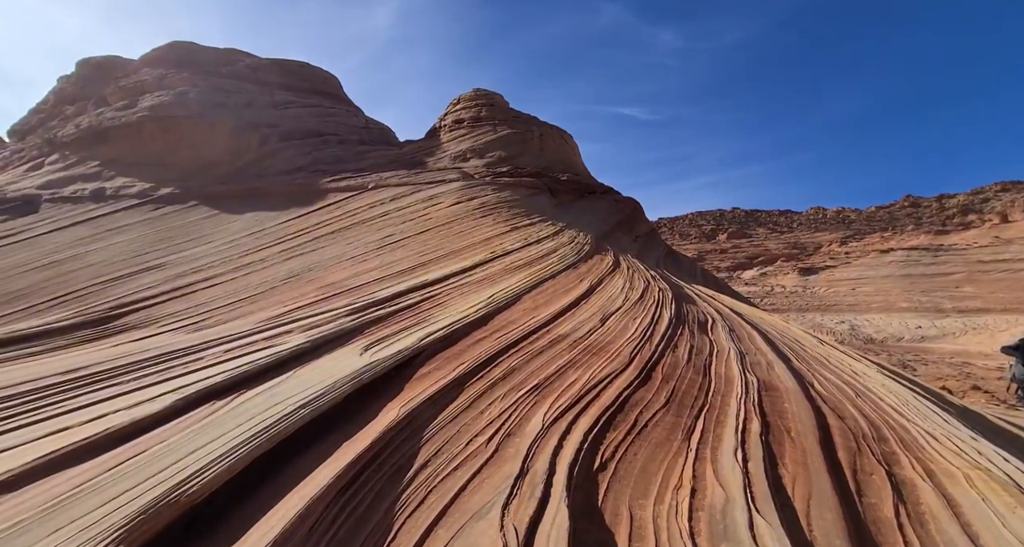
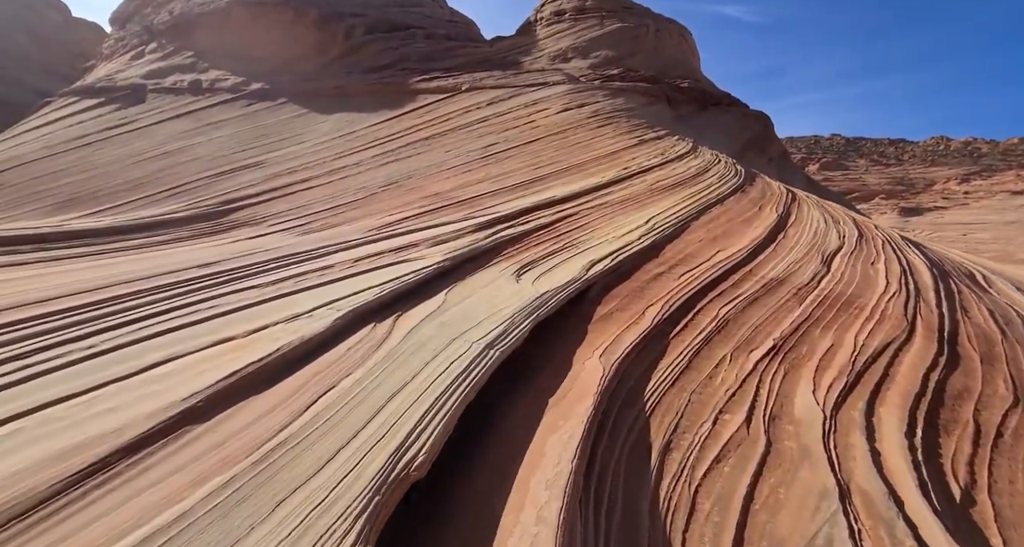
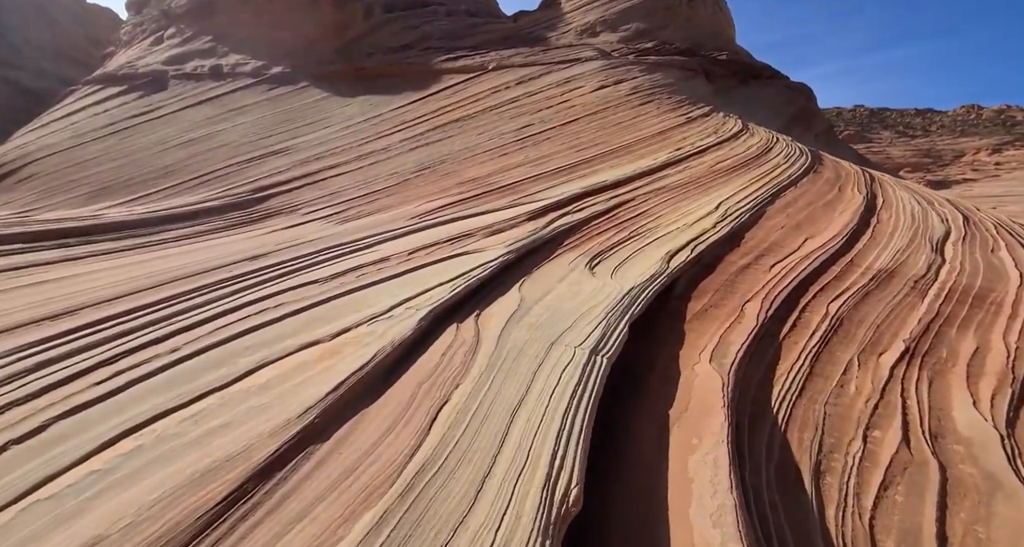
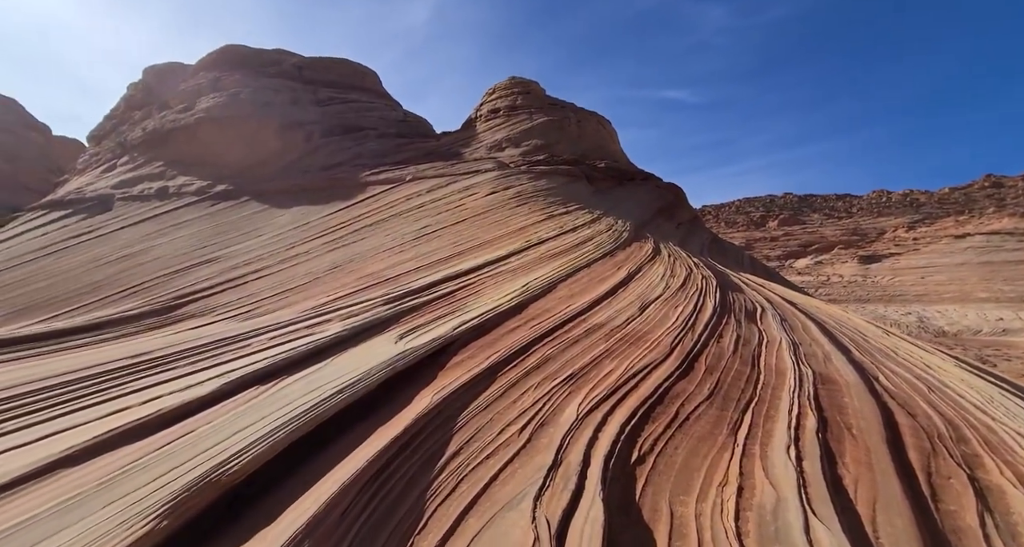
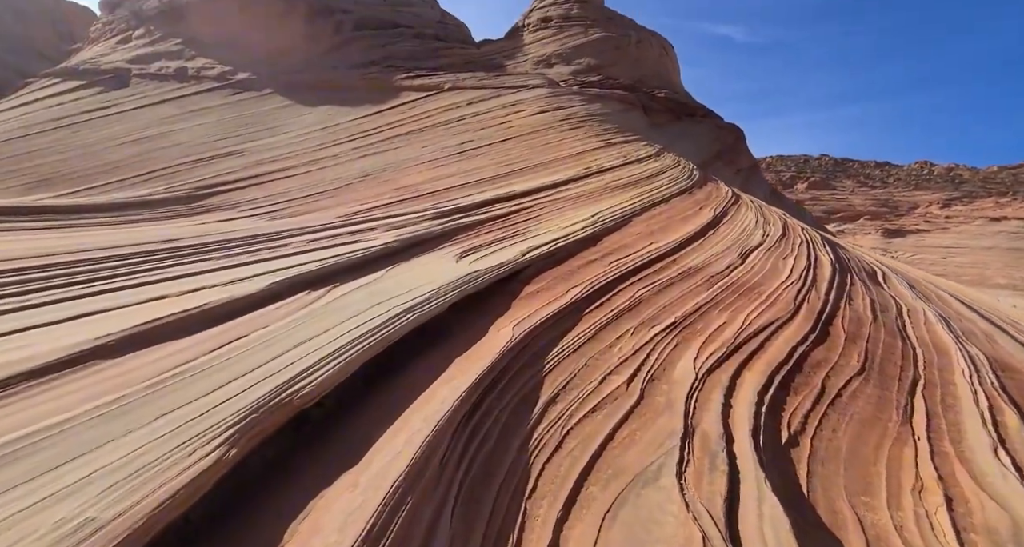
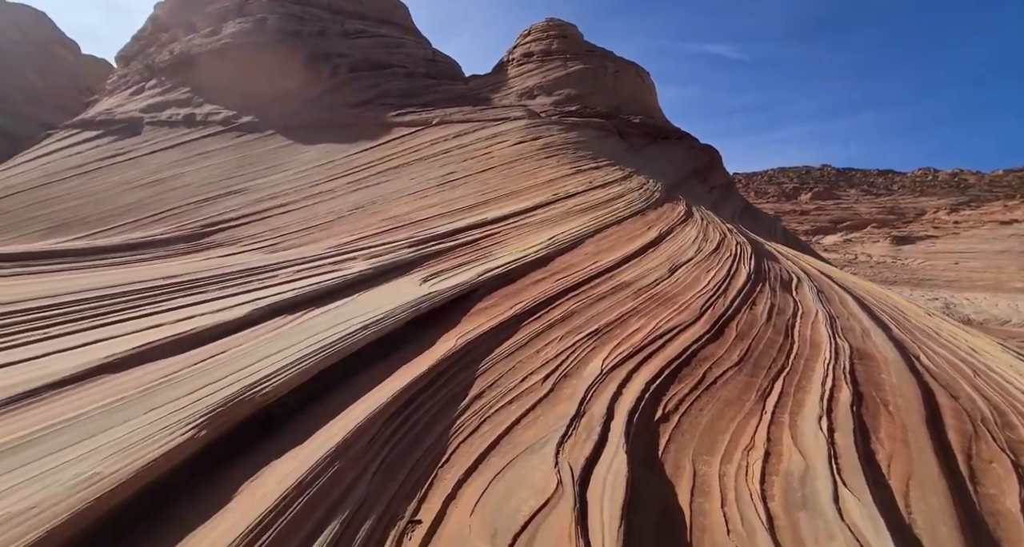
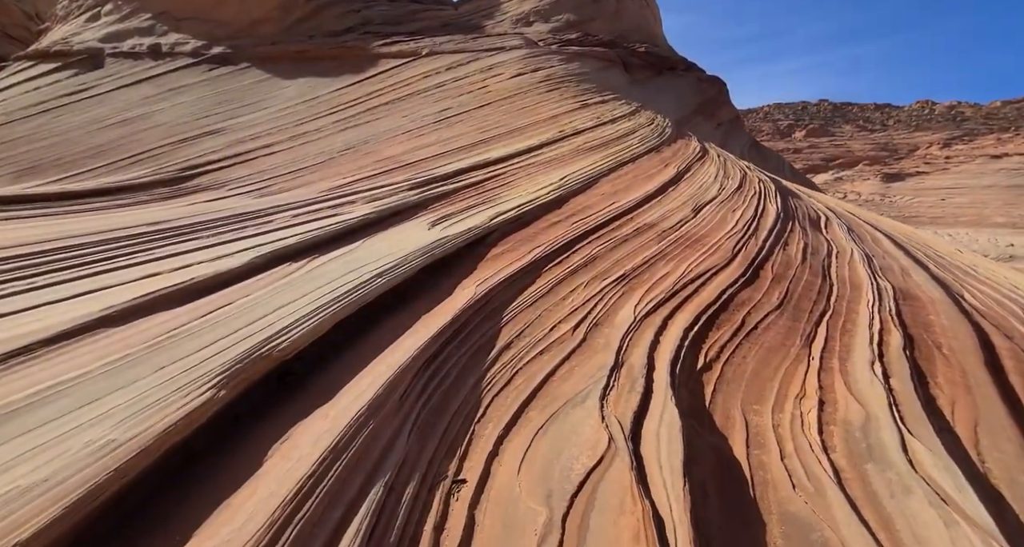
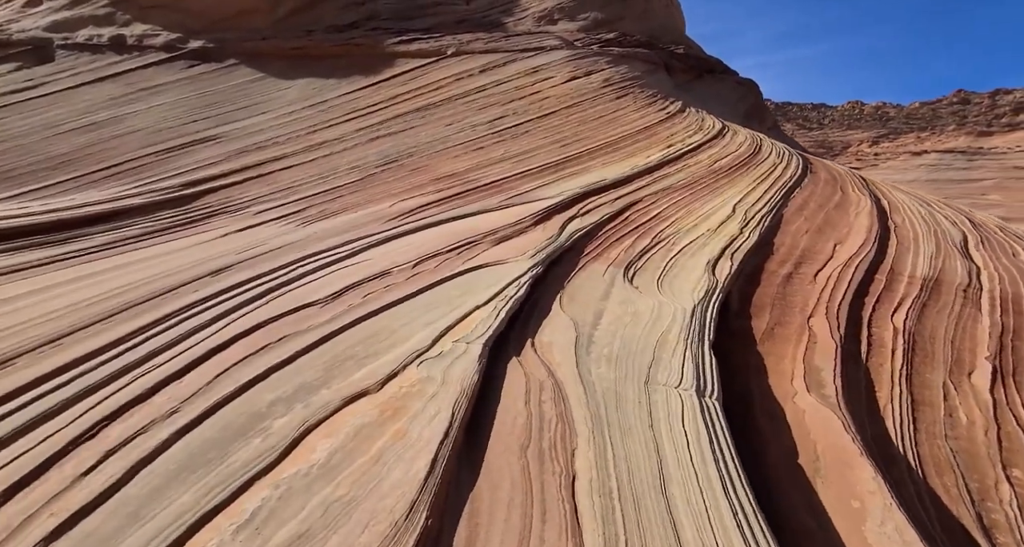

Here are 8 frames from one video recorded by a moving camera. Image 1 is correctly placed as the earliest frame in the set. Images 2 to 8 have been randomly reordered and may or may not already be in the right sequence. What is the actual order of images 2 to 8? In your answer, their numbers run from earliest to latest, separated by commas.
4, 6, 7, 5, 2, 3, 8
